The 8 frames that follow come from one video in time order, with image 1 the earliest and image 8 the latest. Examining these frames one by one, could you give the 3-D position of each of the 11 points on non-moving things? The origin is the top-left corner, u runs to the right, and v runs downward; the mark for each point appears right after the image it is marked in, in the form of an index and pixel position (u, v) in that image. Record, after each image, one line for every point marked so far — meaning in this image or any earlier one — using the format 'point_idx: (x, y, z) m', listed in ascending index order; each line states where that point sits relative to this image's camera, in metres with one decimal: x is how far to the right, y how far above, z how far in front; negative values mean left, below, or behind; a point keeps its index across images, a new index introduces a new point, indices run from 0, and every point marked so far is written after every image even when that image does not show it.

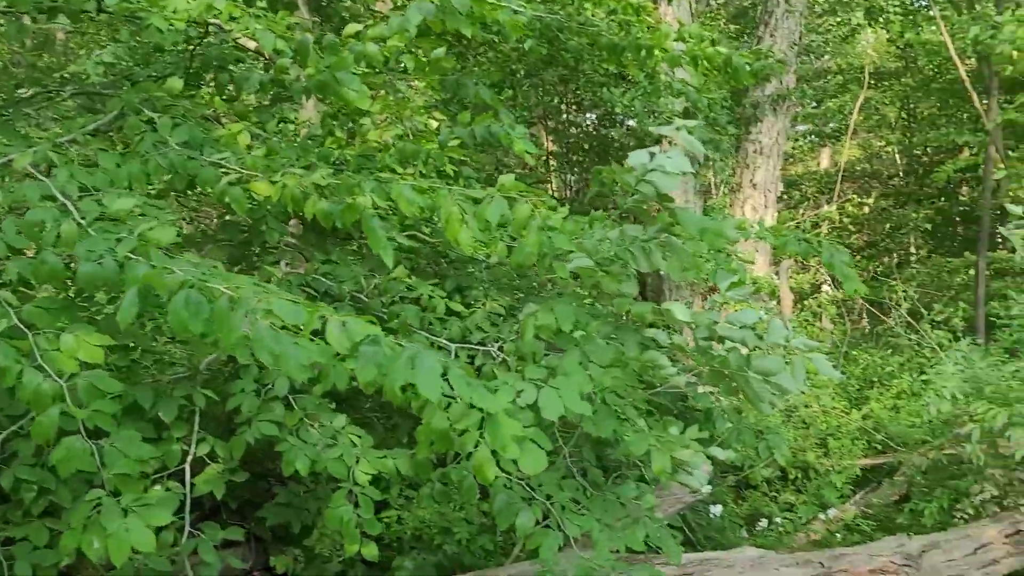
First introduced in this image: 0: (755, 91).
0: (+2.1, +1.7, +6.4) m
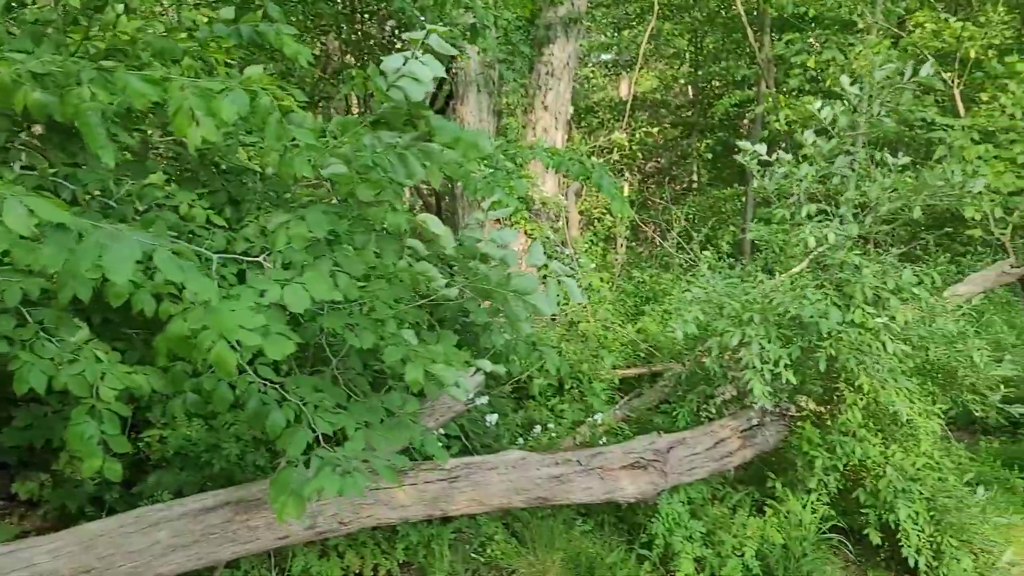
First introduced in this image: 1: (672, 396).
0: (+0.3, +2.4, +6.4) m
1: (+1.2, -0.8, +5.3) m
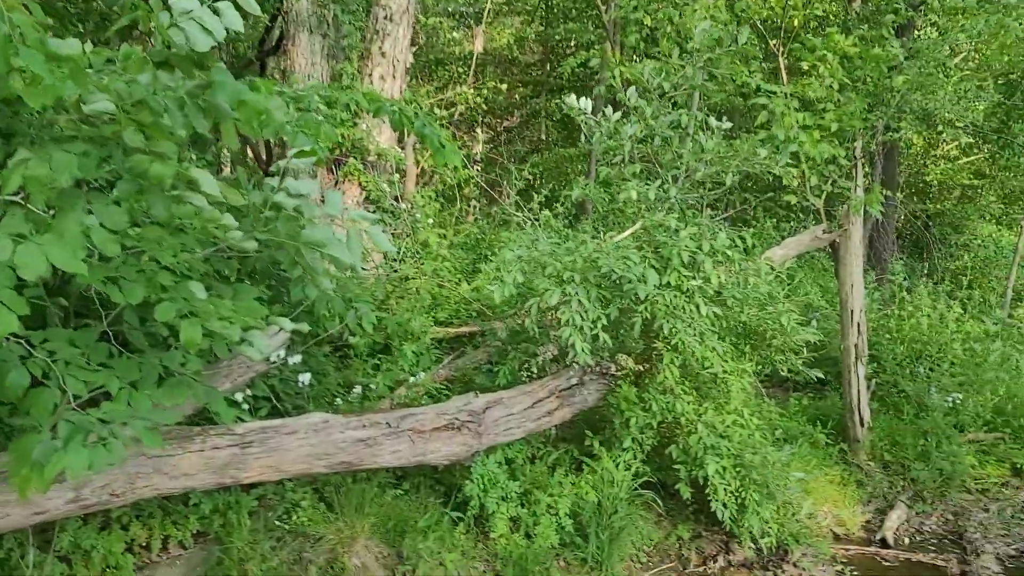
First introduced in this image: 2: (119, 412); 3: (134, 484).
0: (-1.0, +2.8, +6.0) m
1: (-0.1, -0.5, +5.2) m
2: (-1.7, -0.5, +3.1) m
3: (-1.8, -1.0, +3.6) m
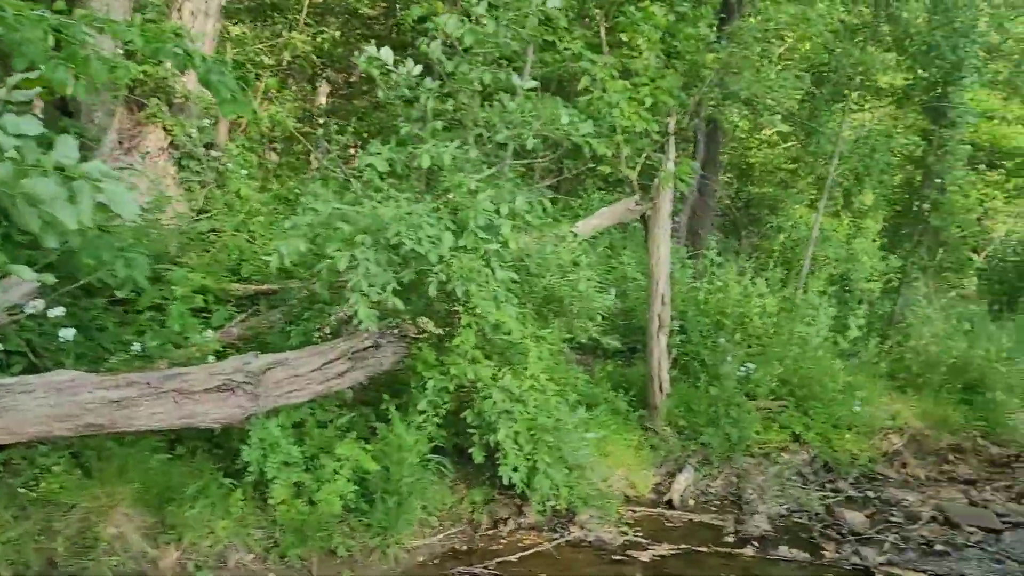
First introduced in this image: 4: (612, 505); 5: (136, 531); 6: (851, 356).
0: (-2.4, +3.1, +5.5) m
1: (-1.5, -0.2, +4.9) m
2: (-2.7, -0.3, +2.6) m
3: (-2.9, -0.7, +3.1) m
4: (+0.7, -1.4, +4.9) m
5: (-2.1, -1.3, +4.0) m
6: (+3.3, -0.7, +7.5) m
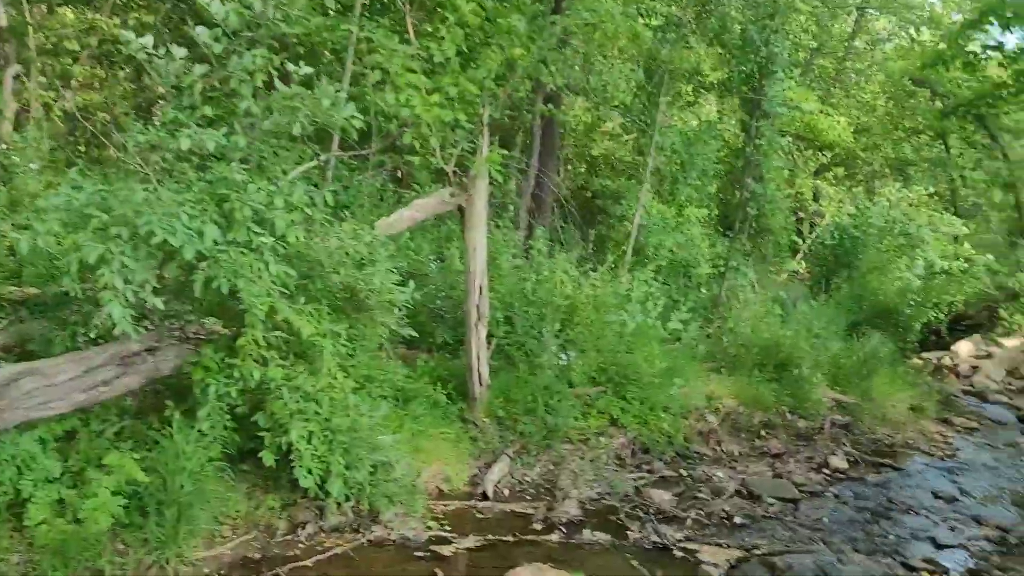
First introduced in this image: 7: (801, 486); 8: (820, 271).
0: (-3.8, +3.1, +4.9) m
1: (-2.8, -0.2, +4.6) m
2: (-3.6, -0.3, +2.1) m
3: (-4.0, -0.7, +2.5) m
4: (-0.6, -1.4, +4.8) m
5: (-3.2, -1.4, +3.5) m
6: (+1.7, -0.6, +7.7) m
7: (+2.4, -1.7, +6.2) m
8: (+4.7, +0.2, +11.1) m
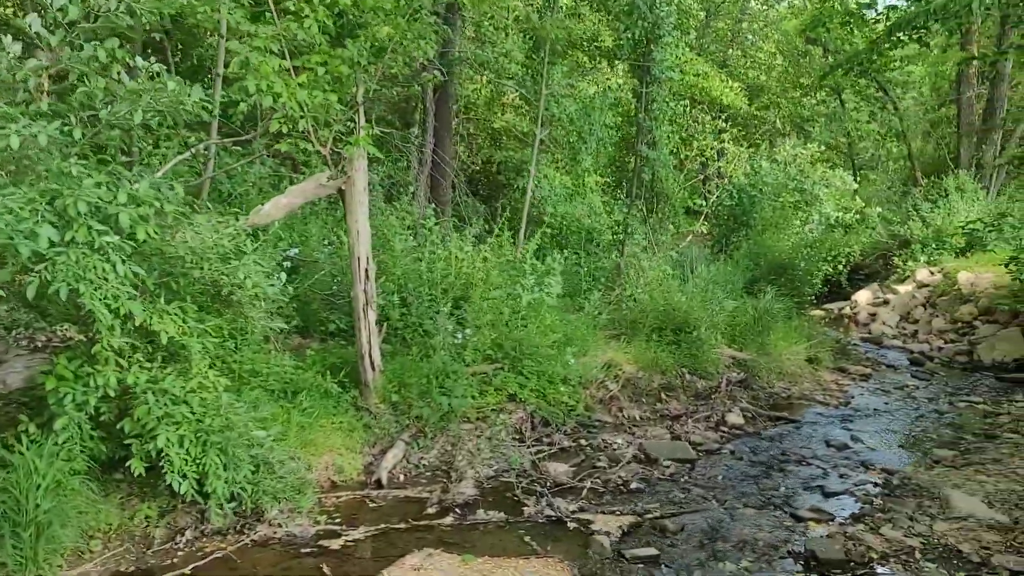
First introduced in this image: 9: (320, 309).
0: (-4.8, +2.9, +4.3) m
1: (-3.5, -0.3, +4.2) m
2: (-4.1, -0.5, +1.7) m
3: (-4.5, -1.0, +2.1) m
4: (-1.3, -1.3, +4.7) m
5: (-3.8, -1.5, +3.2) m
6: (+0.6, -0.3, +7.8) m
7: (+1.6, -1.4, +6.3) m
8: (+3.3, +0.9, +11.4) m
9: (-1.9, -0.2, +7.1) m
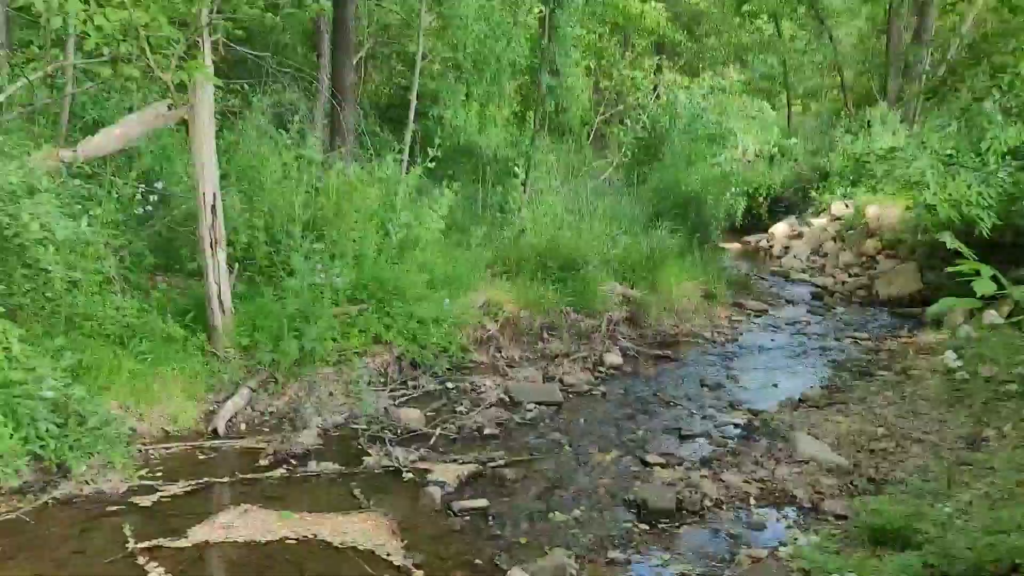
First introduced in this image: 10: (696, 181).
0: (-5.8, +3.2, +3.4) m
1: (-4.5, 0.0, +3.7) m
2: (-5.0, -0.5, +1.2) m
3: (-5.3, -0.9, +1.6) m
4: (-2.3, -1.0, +4.4) m
5: (-4.7, -1.3, +2.8) m
6: (-0.6, +0.4, +7.5) m
7: (+0.5, -0.8, +6.2) m
8: (+1.9, +1.9, +11.1) m
9: (-3.0, +0.4, +6.7) m
10: (+2.6, +1.5, +10.3) m
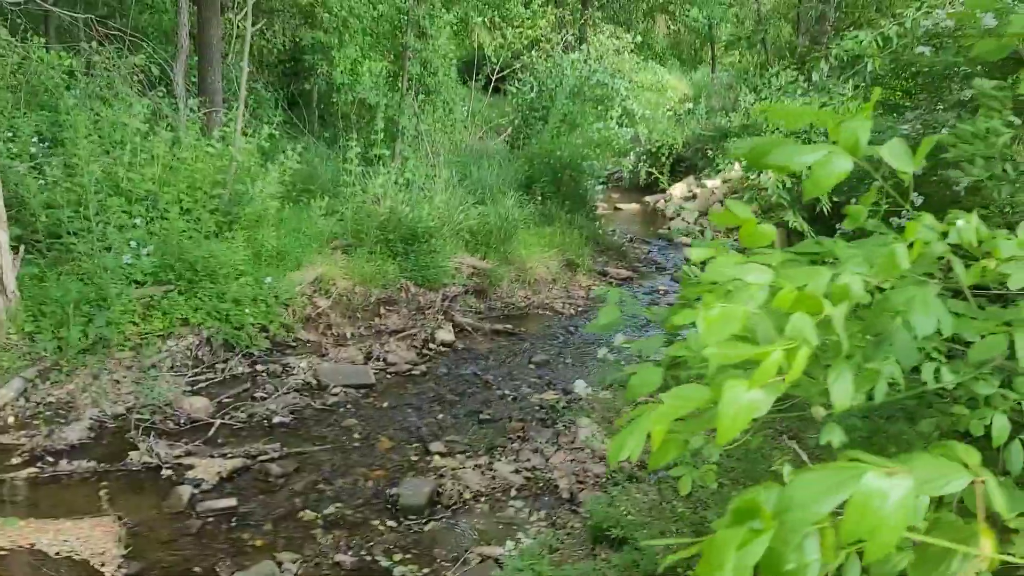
0: (-7.1, +3.2, +2.7) m
1: (-5.9, 0.0, +3.3) m
2: (-6.2, -0.7, +0.8) m
3: (-6.6, -1.1, +1.2) m
4: (-3.7, -0.9, +4.2) m
5: (-6.0, -1.4, +2.5) m
6: (-2.2, +0.7, +7.2) m
7: (-1.0, -0.7, +6.1) m
8: (+0.1, +2.4, +10.9) m
9: (-4.6, +0.6, +6.3) m
10: (+0.9, +2.0, +10.1) m
